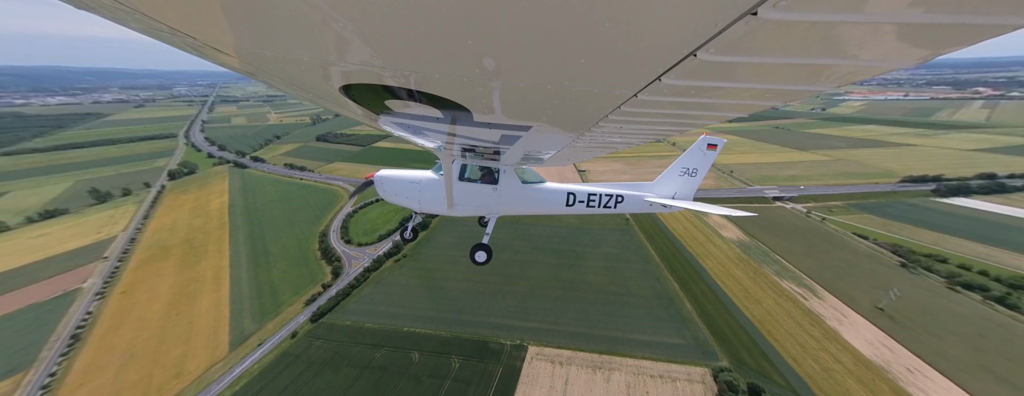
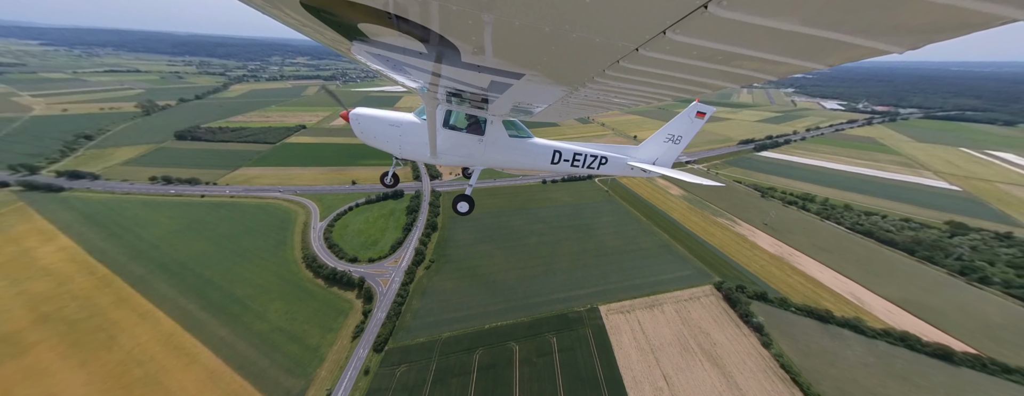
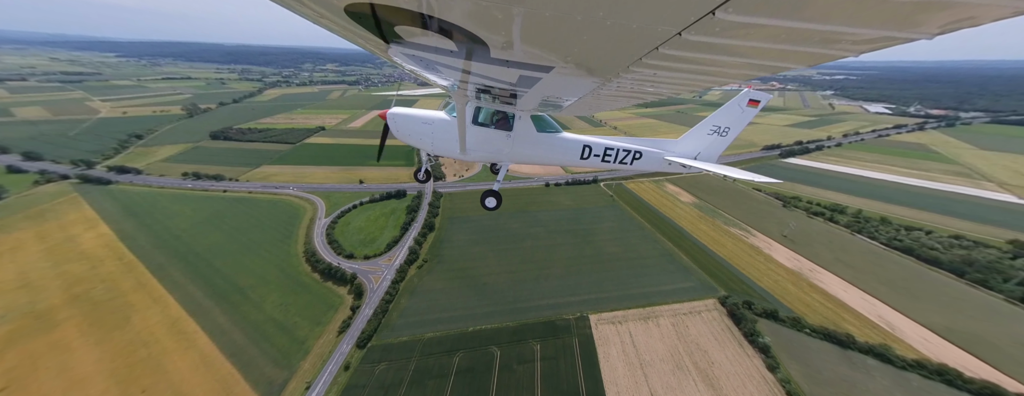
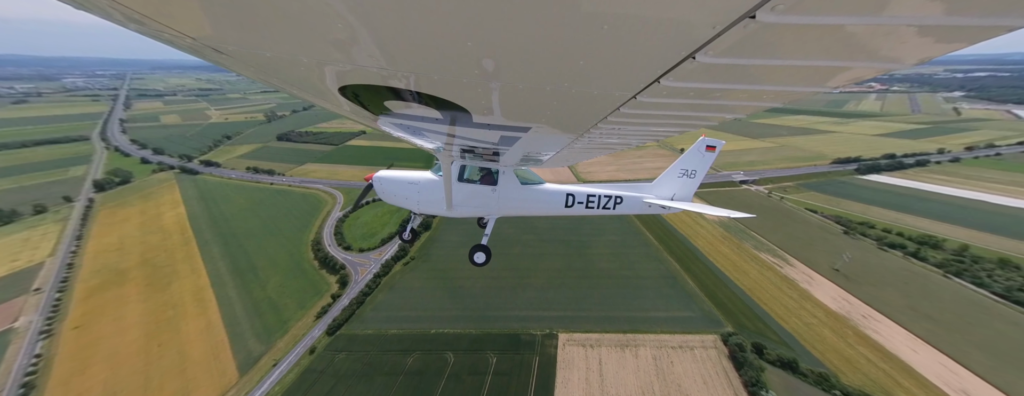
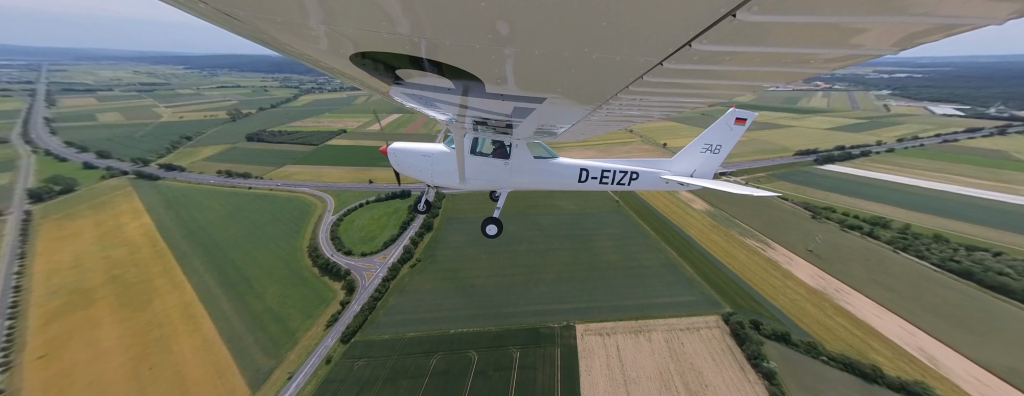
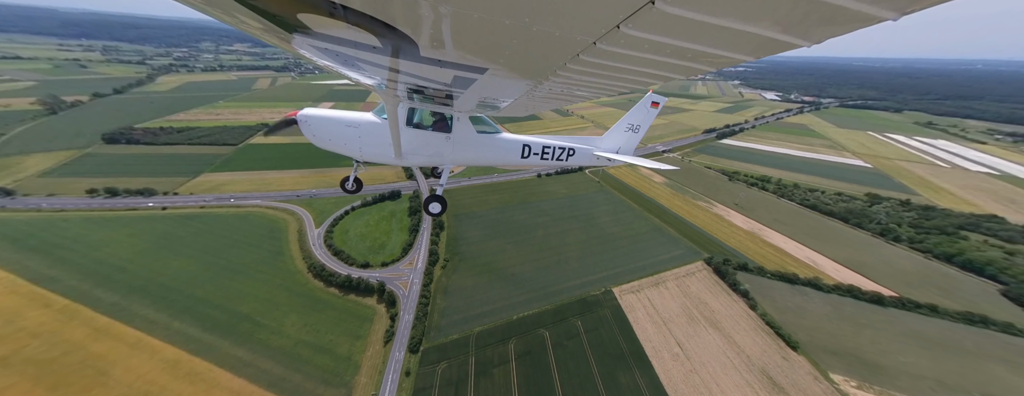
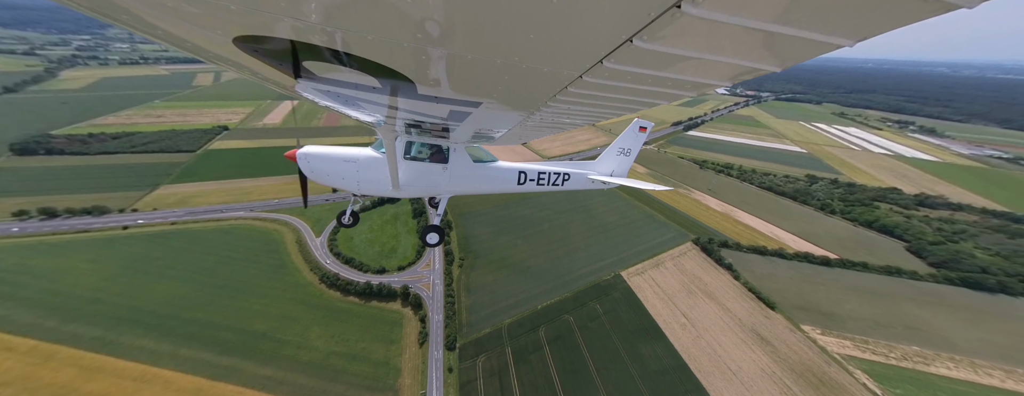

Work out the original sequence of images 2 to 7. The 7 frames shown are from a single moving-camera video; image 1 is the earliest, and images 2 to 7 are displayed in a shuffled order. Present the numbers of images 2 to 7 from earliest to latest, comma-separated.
4, 5, 3, 2, 6, 7
